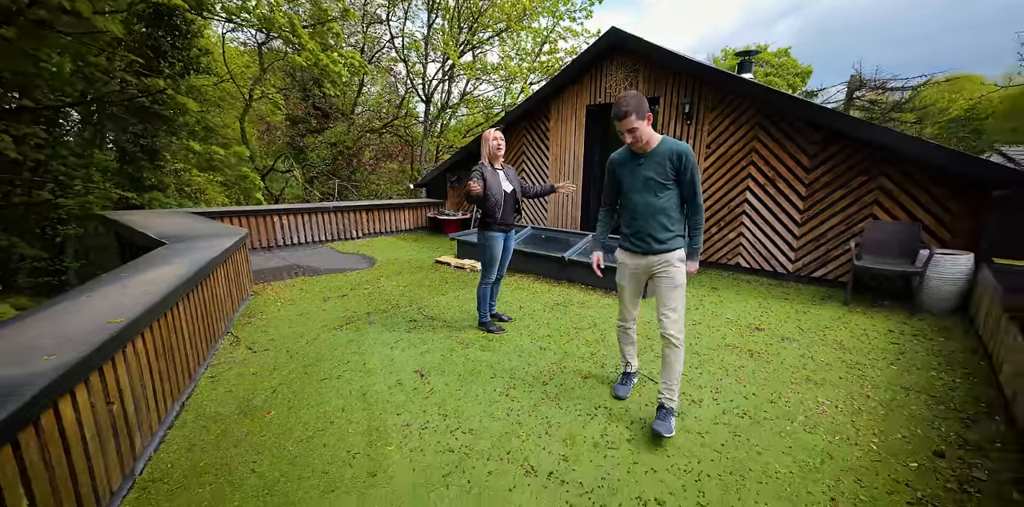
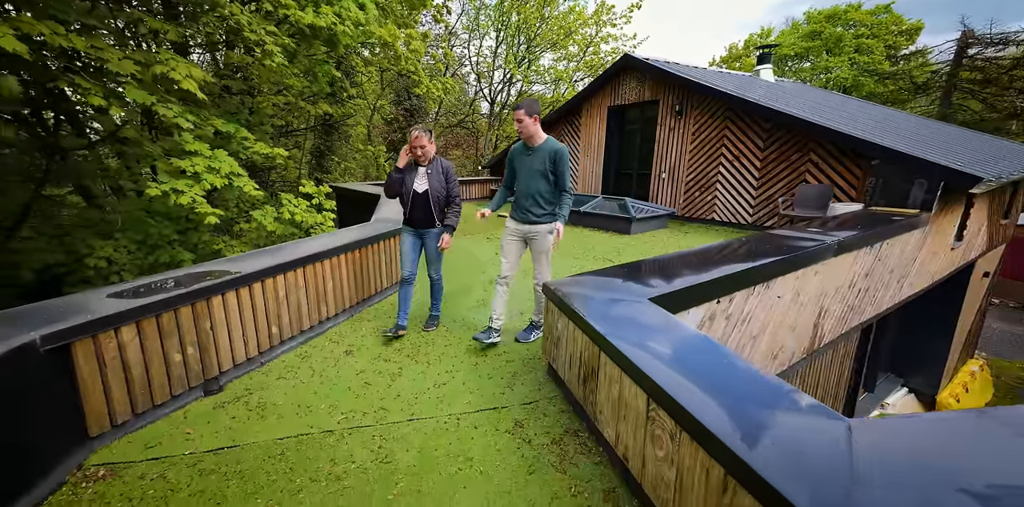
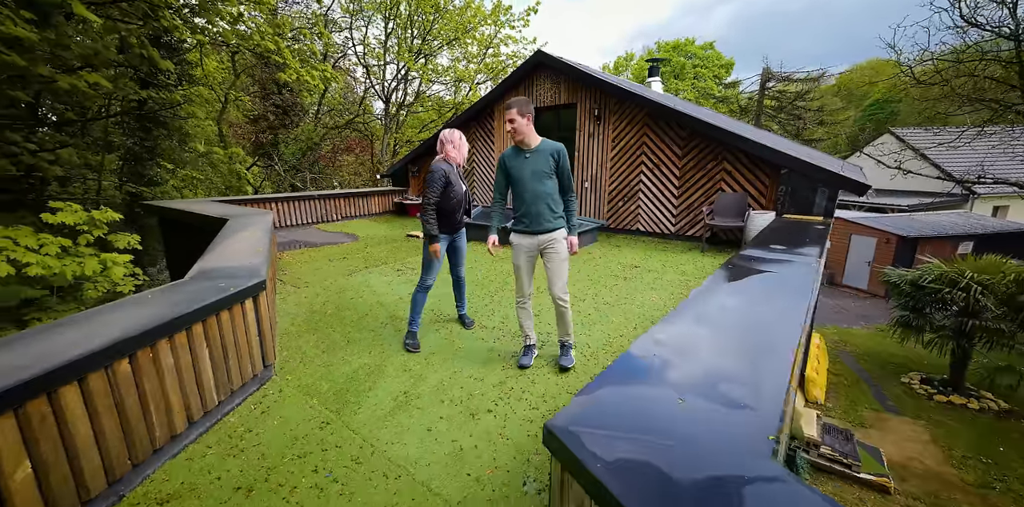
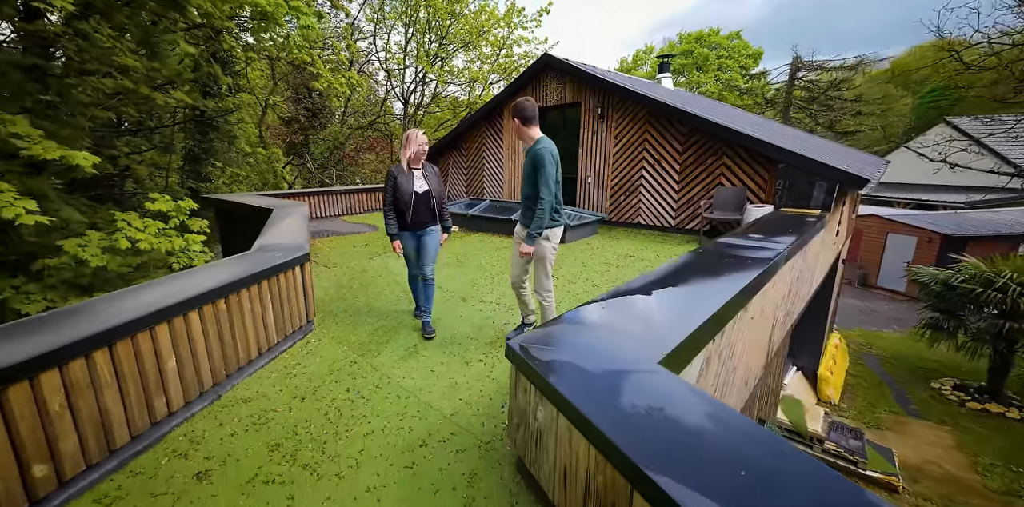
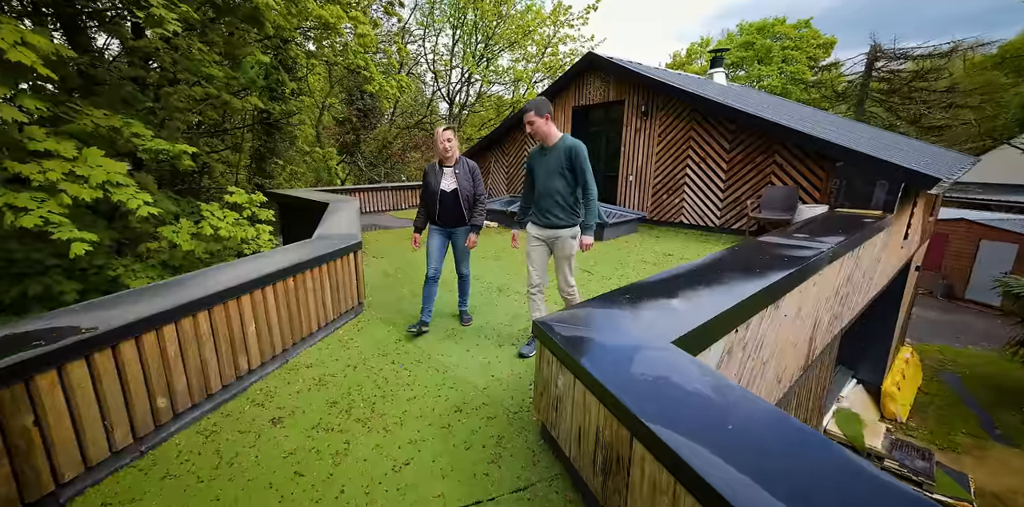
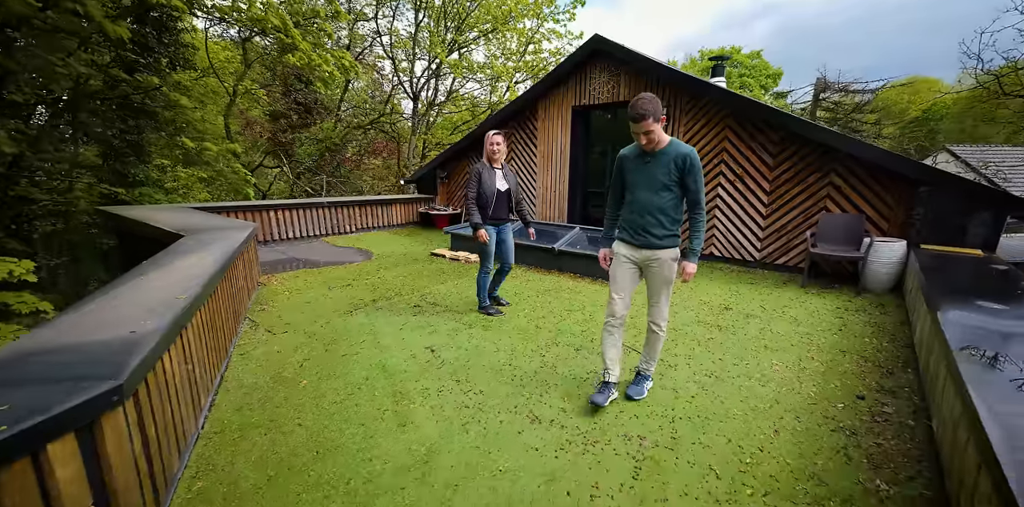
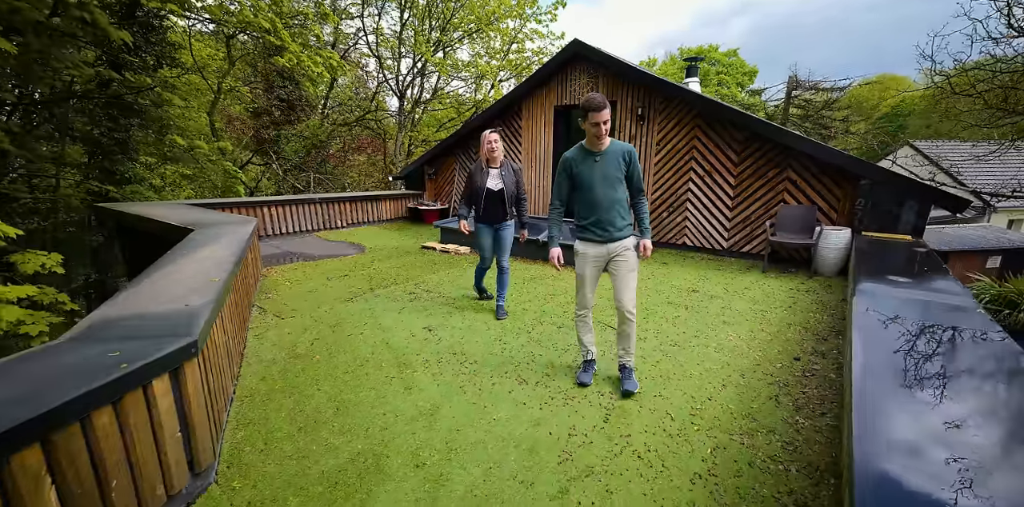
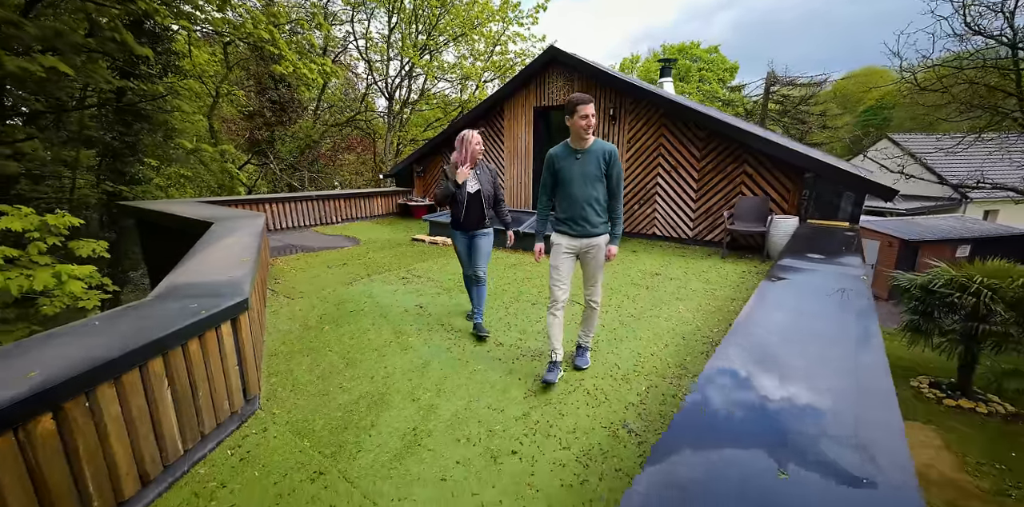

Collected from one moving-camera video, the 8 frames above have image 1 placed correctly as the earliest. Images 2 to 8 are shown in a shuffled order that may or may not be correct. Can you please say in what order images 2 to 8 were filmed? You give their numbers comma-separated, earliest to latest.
6, 7, 8, 3, 4, 5, 2
